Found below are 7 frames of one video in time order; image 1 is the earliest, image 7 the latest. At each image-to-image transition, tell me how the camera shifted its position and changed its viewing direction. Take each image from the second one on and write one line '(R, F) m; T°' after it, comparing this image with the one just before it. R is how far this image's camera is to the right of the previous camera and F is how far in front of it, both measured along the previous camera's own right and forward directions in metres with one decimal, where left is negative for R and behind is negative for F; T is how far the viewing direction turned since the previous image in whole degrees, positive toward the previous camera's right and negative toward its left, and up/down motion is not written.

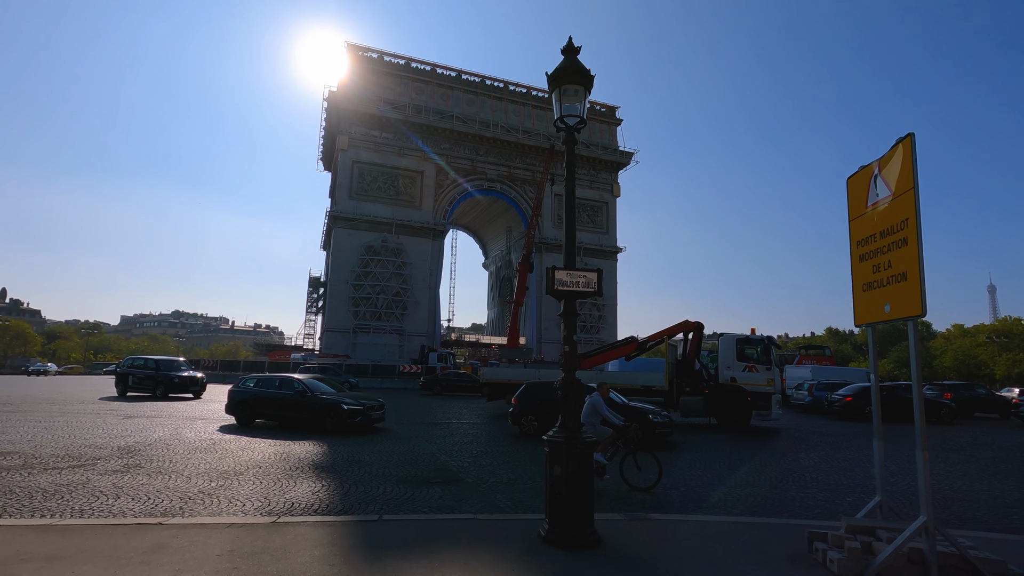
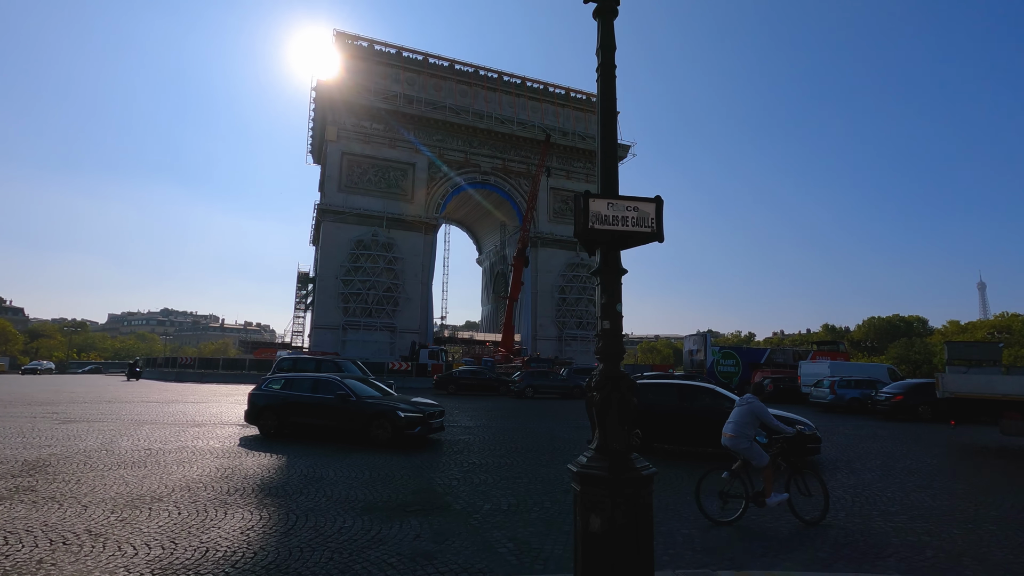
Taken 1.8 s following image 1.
(-0.1, +2.1) m; +1°
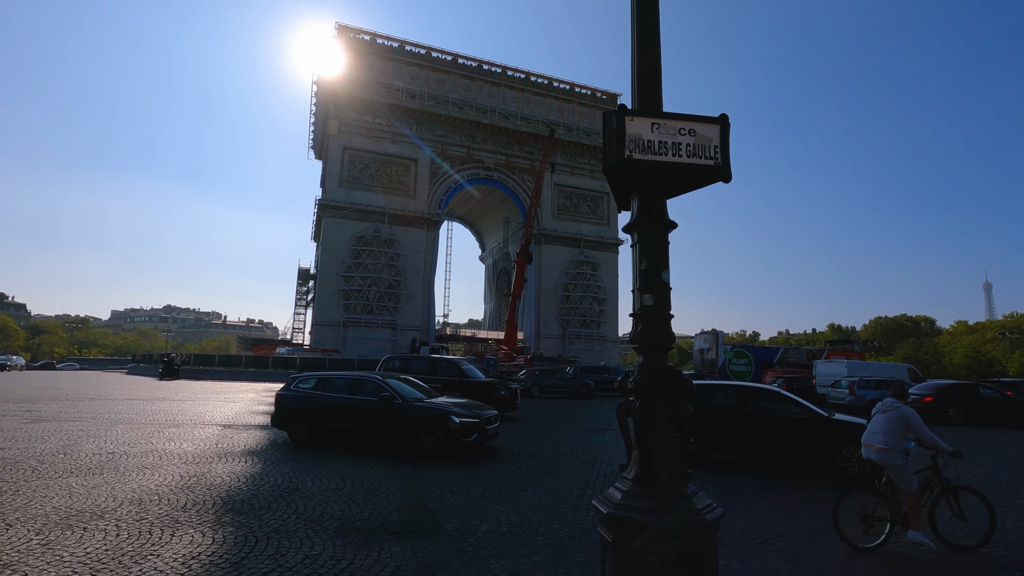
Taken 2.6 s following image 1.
(0.0, +1.0) m; 0°
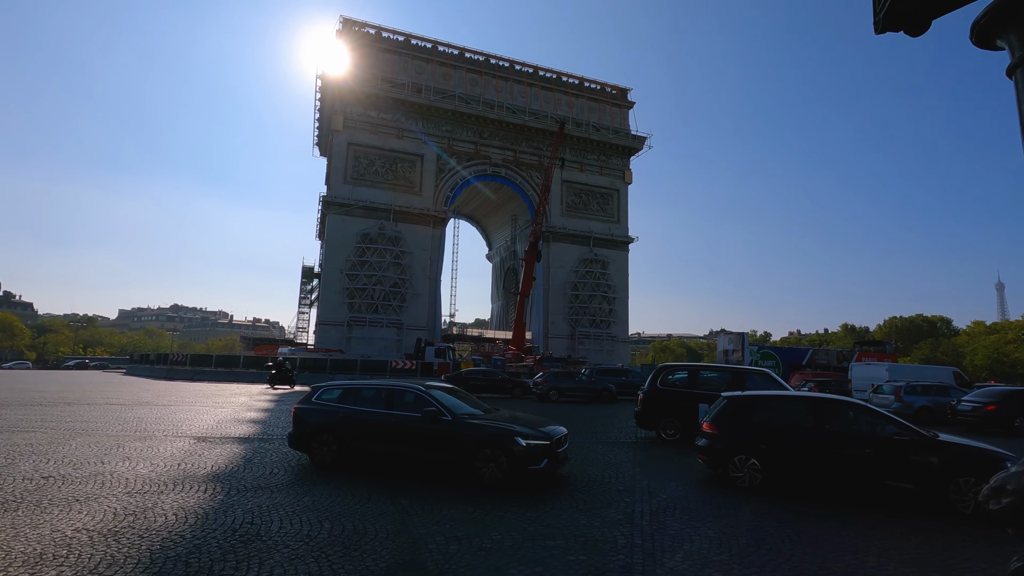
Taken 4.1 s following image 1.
(-0.2, +1.7) m; -1°
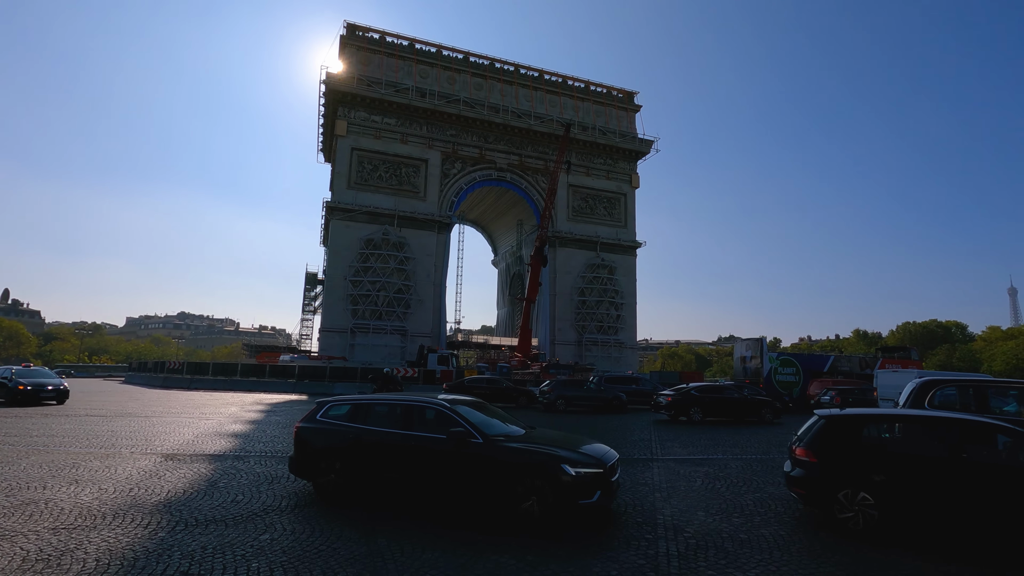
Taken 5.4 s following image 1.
(+0.1, +1.2) m; -1°
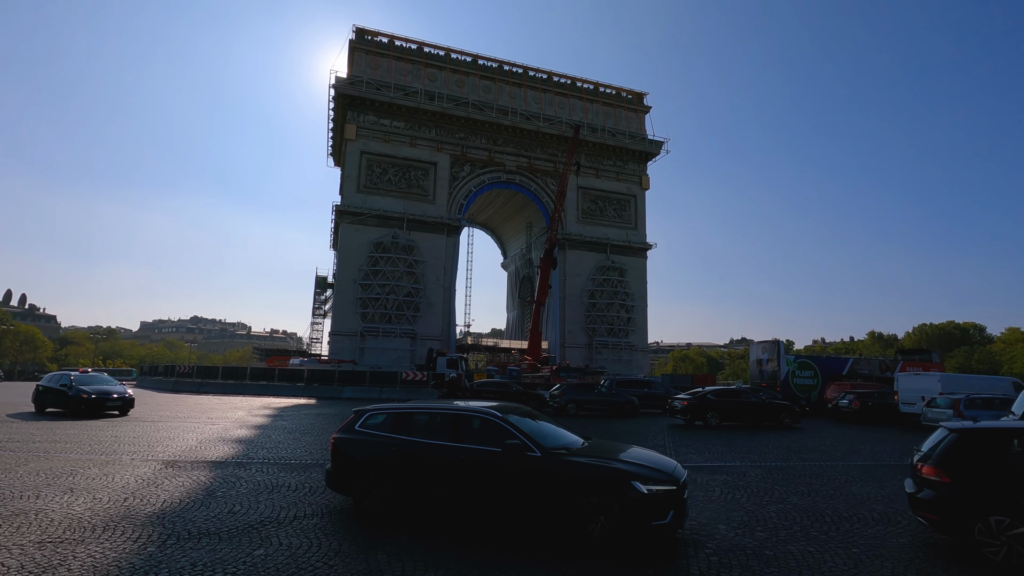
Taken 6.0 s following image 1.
(0.0, +0.4) m; -1°
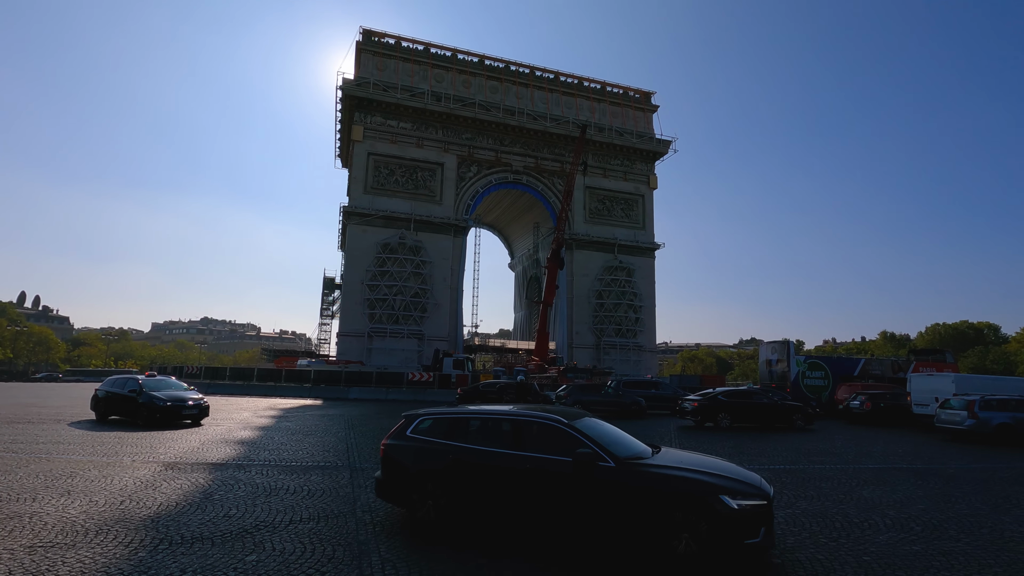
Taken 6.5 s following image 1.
(+0.1, +0.2) m; -1°
